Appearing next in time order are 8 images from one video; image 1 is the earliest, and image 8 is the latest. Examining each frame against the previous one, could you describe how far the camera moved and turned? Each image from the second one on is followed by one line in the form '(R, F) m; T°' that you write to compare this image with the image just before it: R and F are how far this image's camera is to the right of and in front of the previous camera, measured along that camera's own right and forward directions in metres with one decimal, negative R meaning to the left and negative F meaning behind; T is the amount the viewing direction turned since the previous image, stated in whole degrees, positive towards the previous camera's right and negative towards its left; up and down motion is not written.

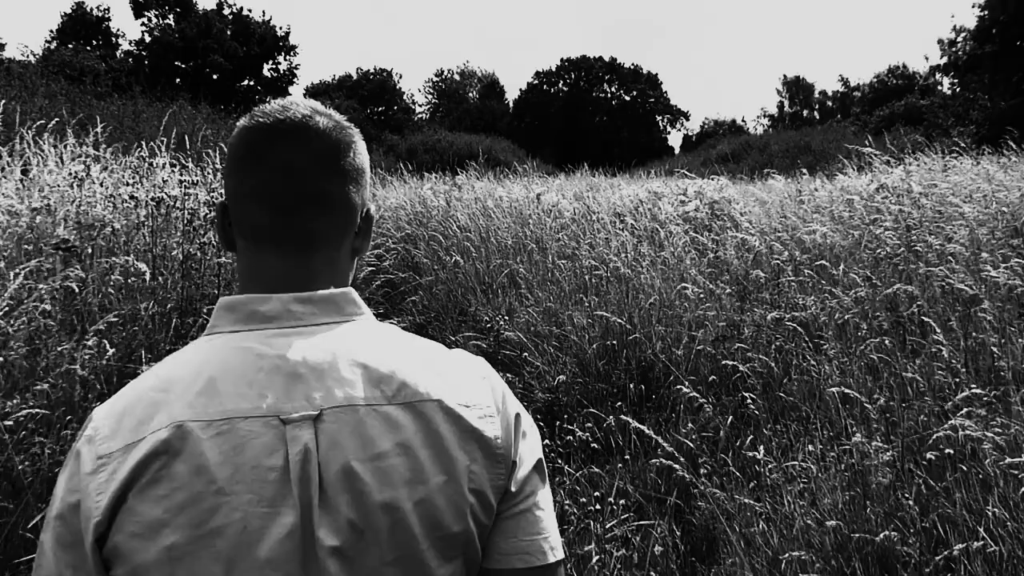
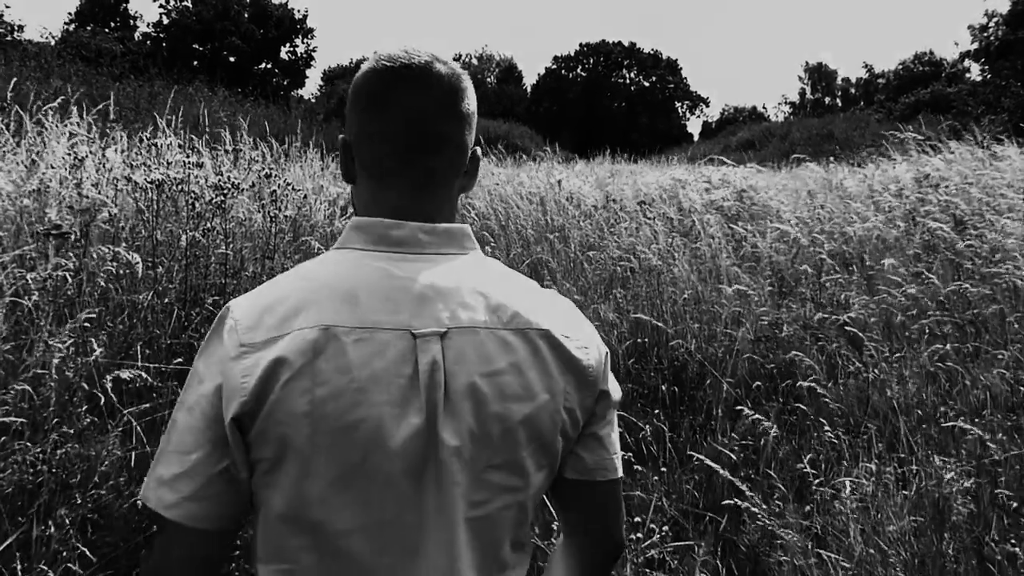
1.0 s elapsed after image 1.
(-0.1, +0.3) m; -1°
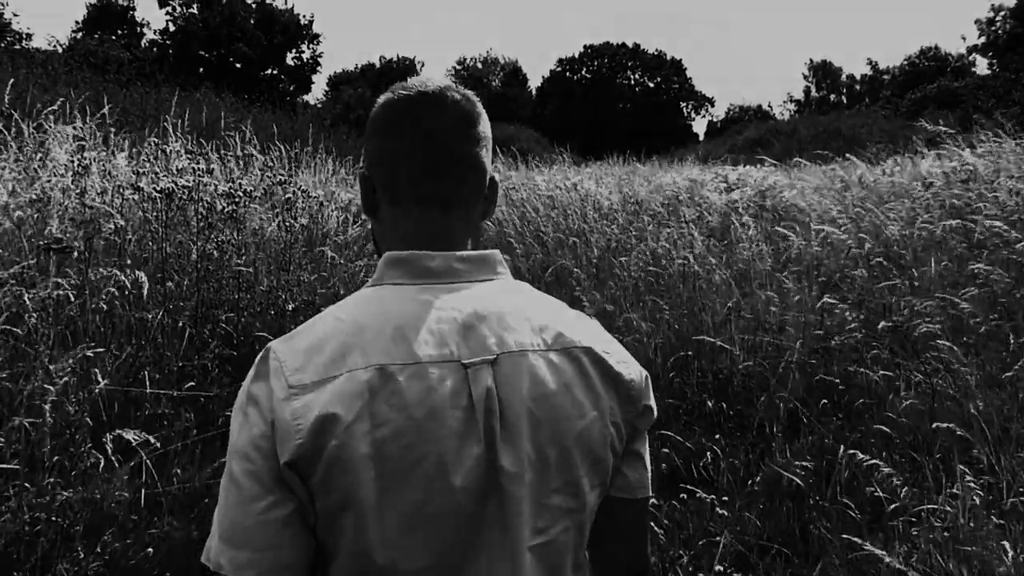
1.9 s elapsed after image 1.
(-0.1, +0.3) m; 0°
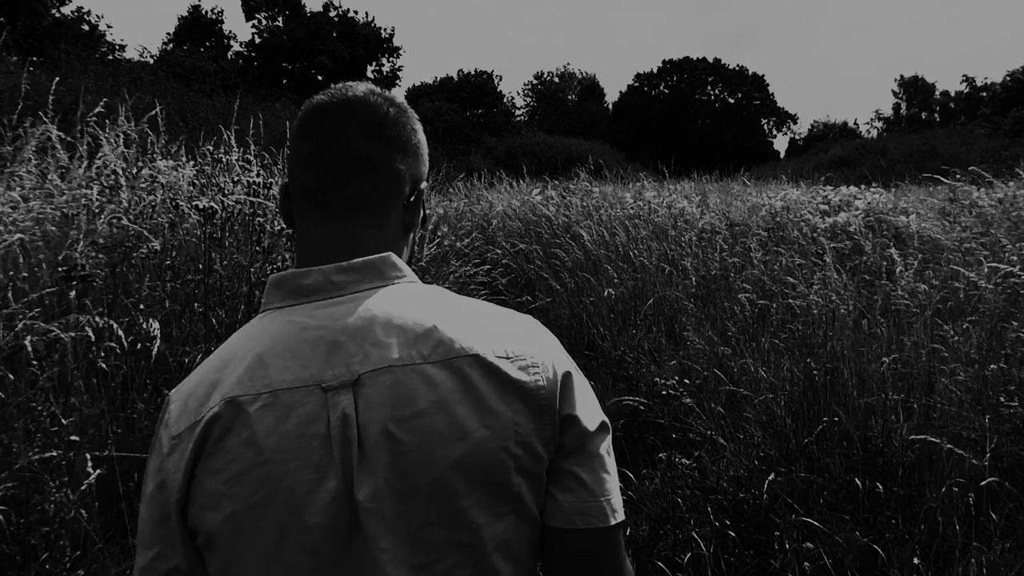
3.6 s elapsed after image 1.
(-0.2, +0.7) m; -5°
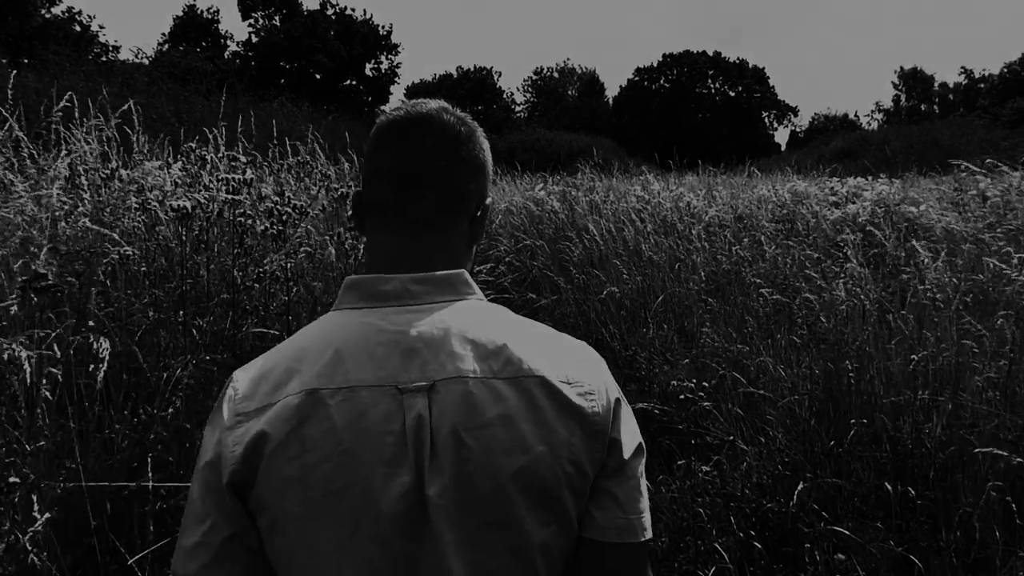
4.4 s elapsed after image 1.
(0.0, +0.2) m; 0°
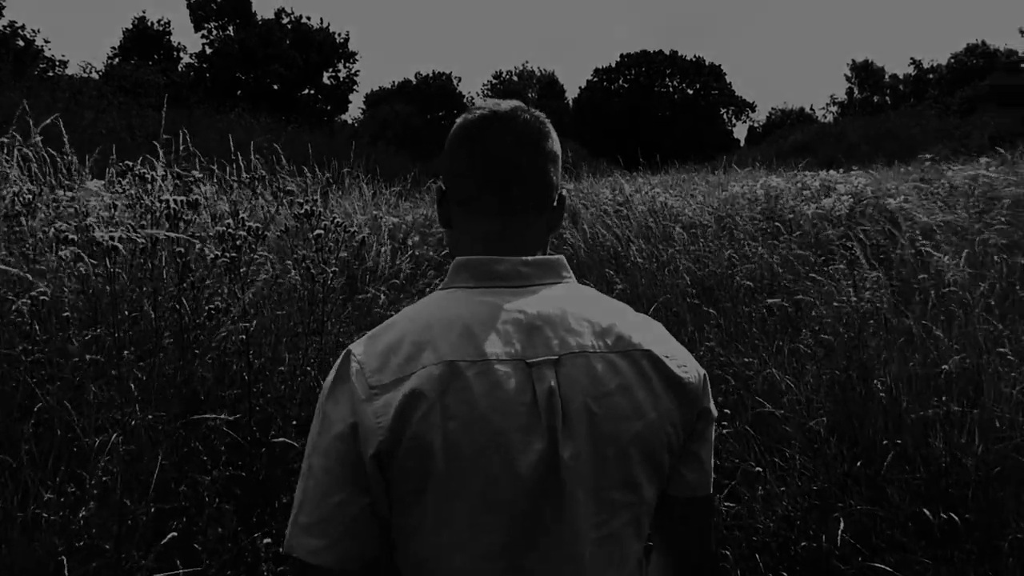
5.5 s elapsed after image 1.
(-0.1, +0.4) m; +2°
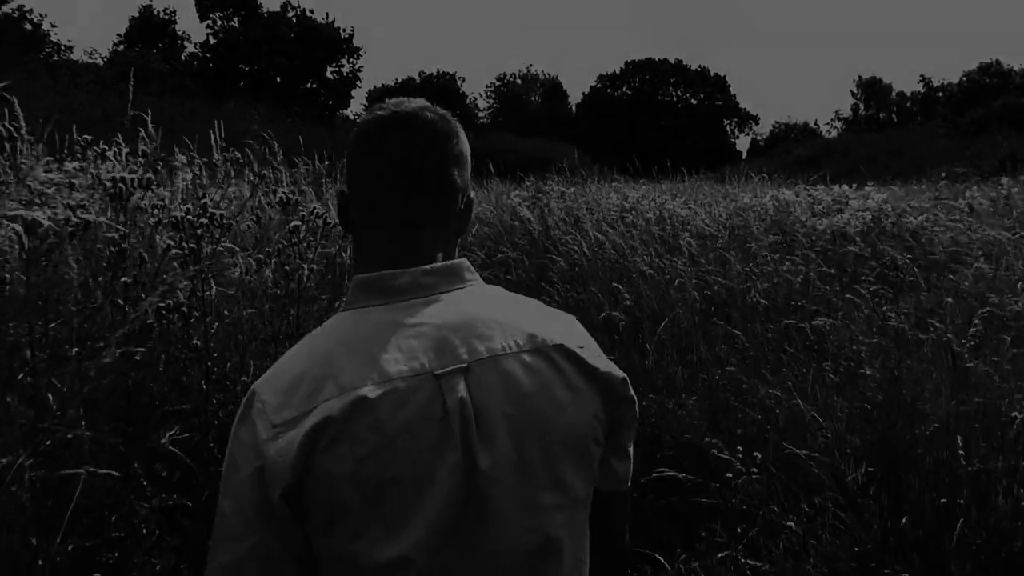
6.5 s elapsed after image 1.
(0.0, +0.5) m; 0°
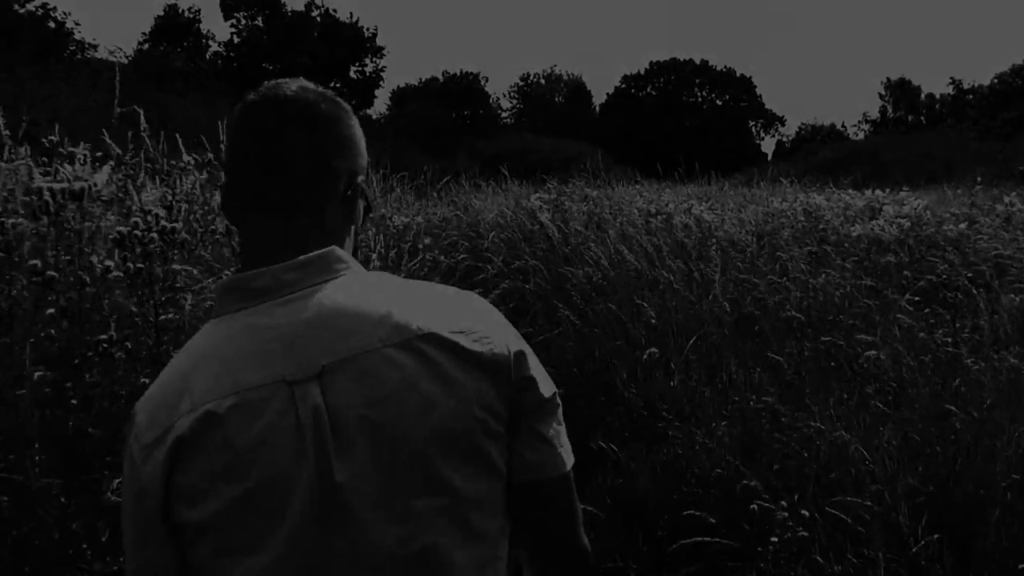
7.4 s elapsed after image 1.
(0.0, +0.4) m; -2°
